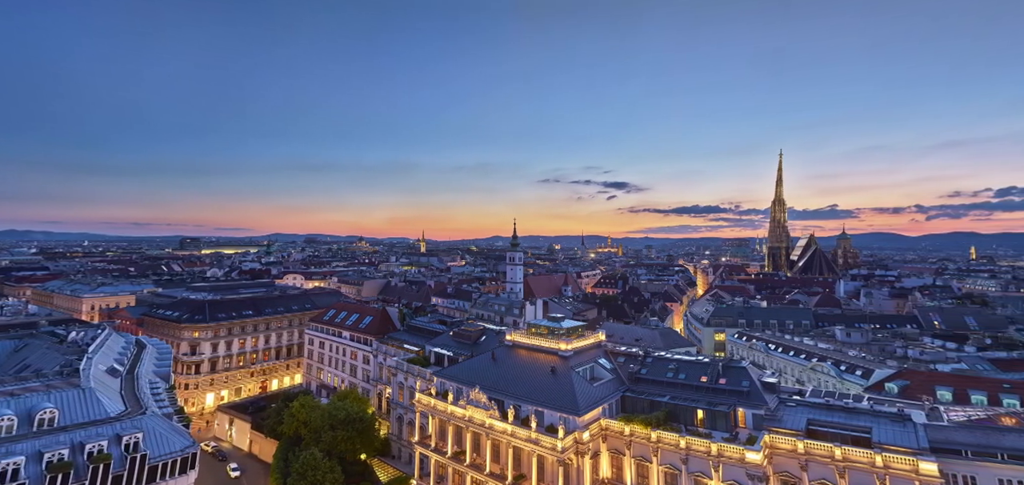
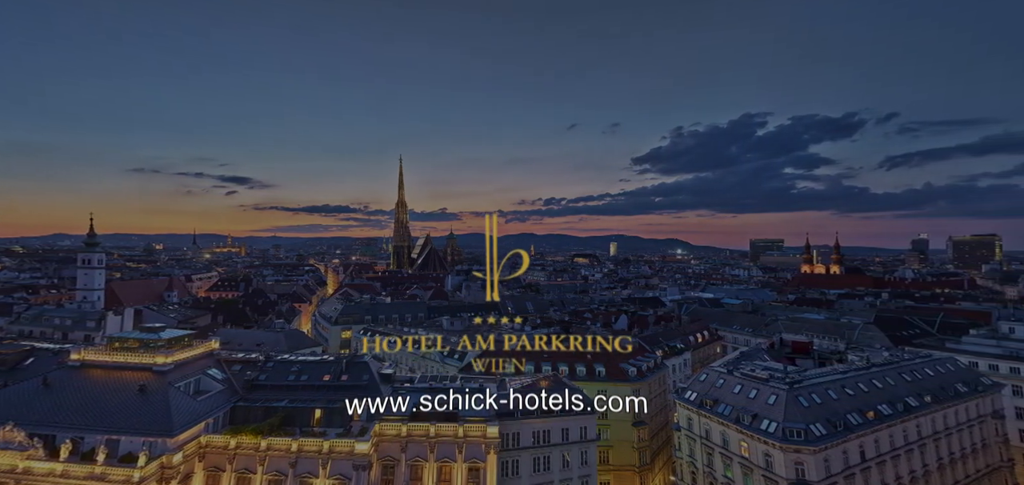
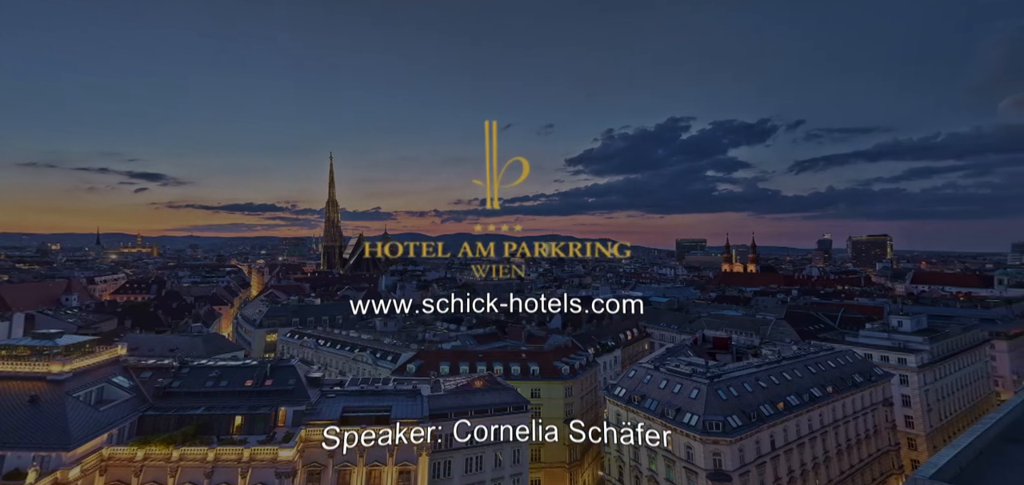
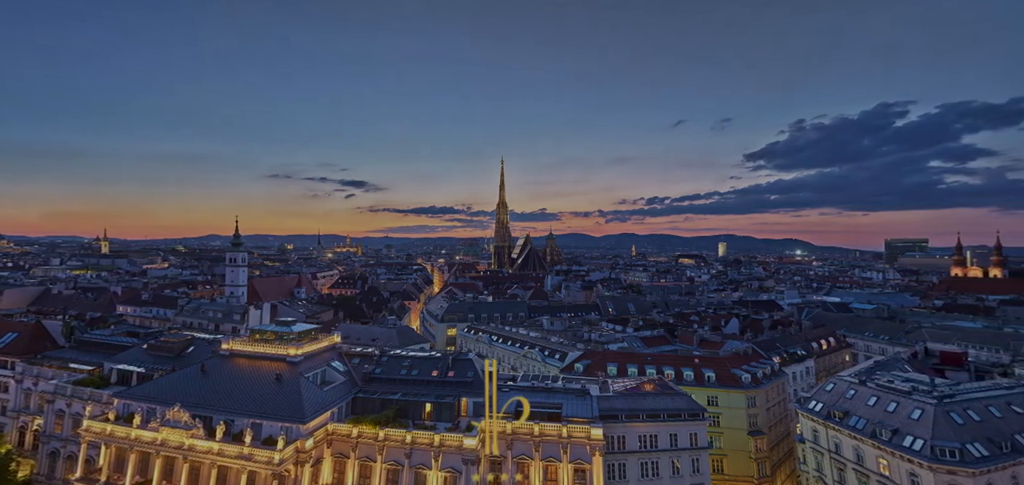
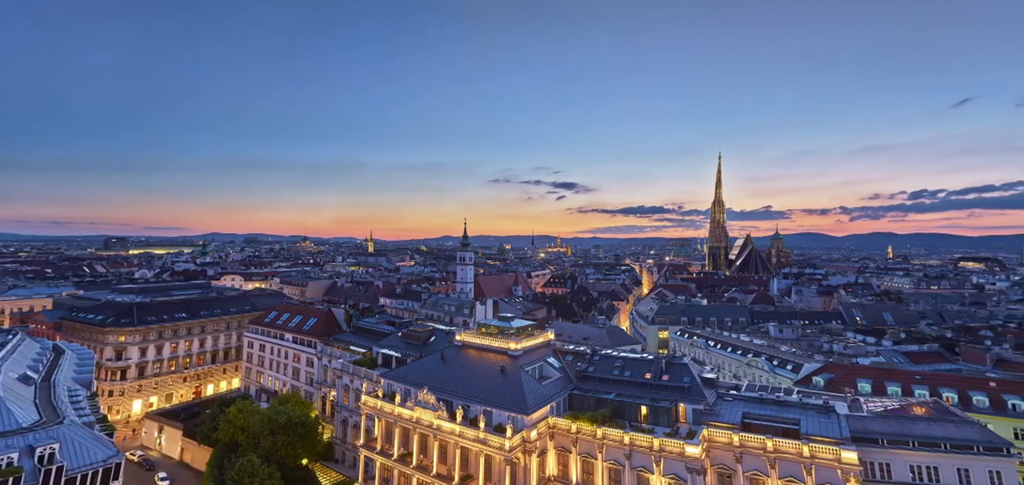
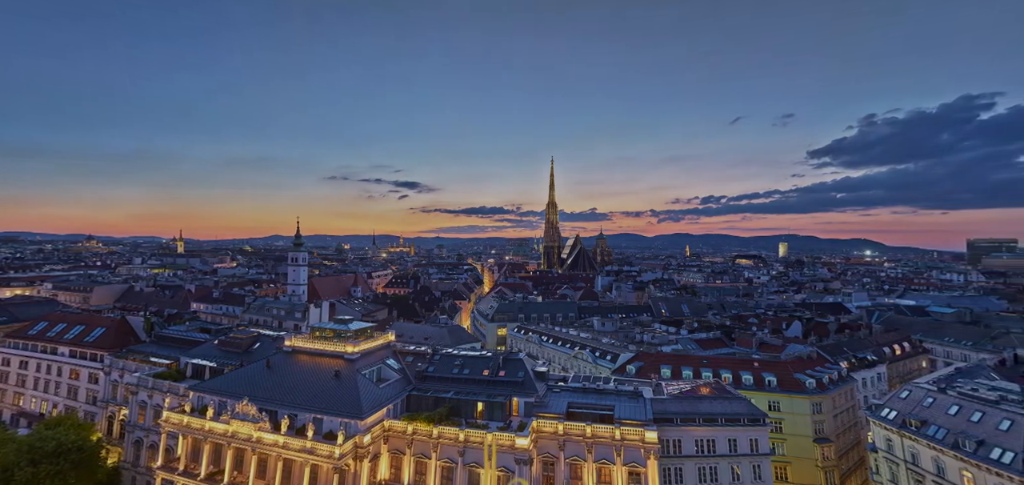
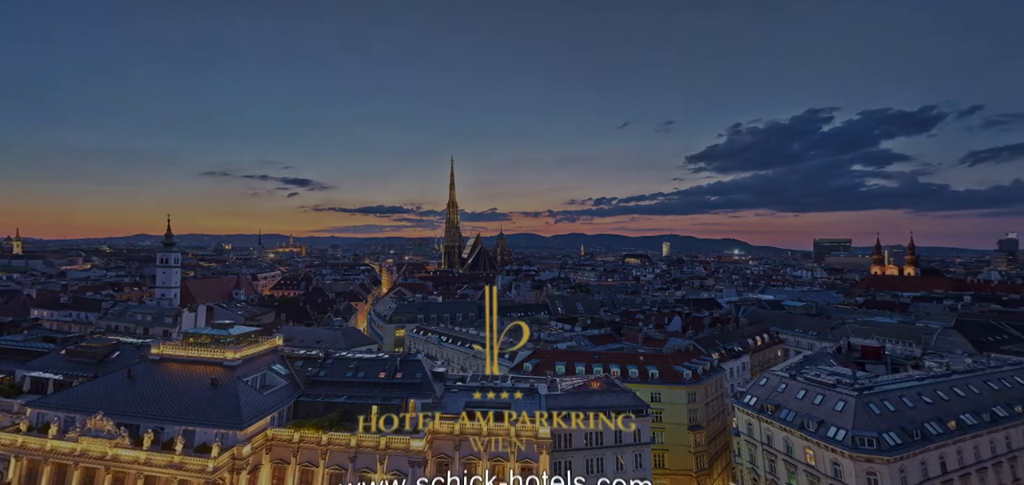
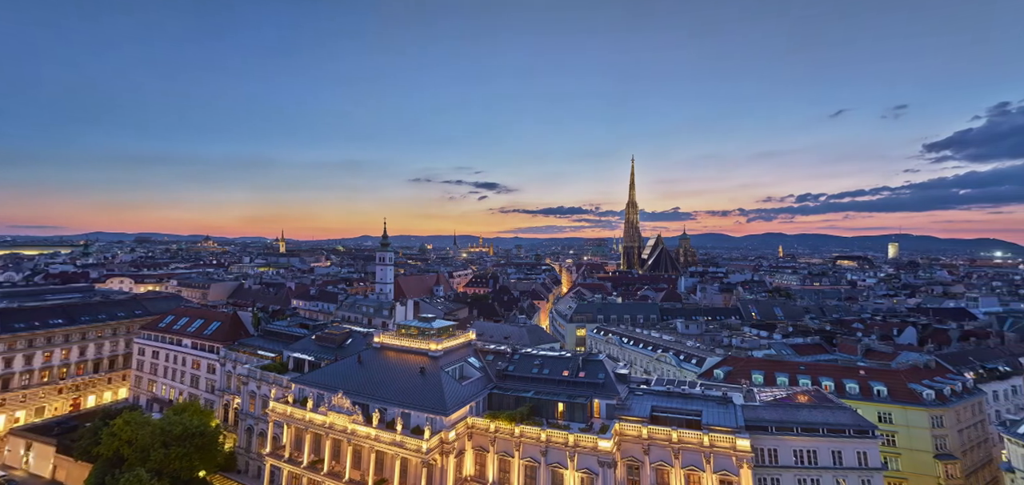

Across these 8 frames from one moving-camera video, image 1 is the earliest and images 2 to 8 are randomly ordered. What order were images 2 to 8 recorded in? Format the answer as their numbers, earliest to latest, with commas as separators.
5, 8, 6, 4, 7, 2, 3
